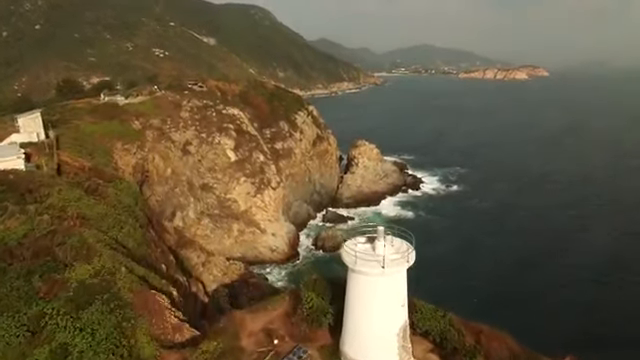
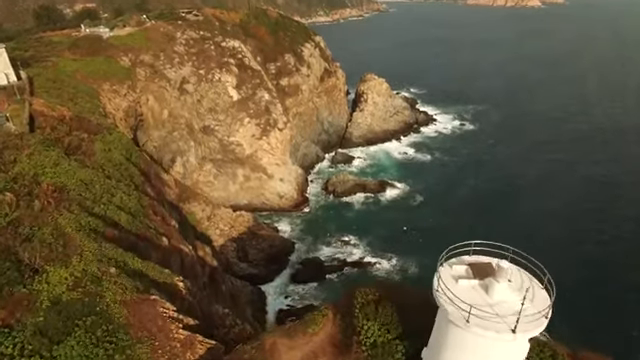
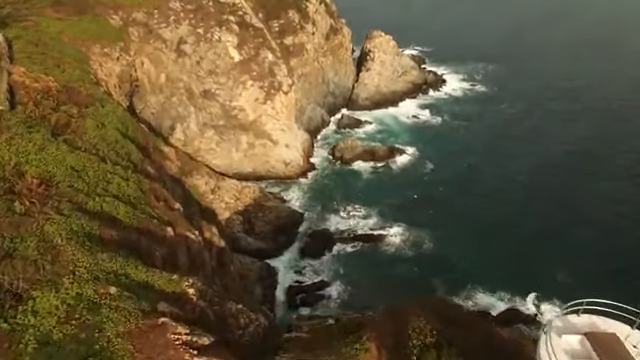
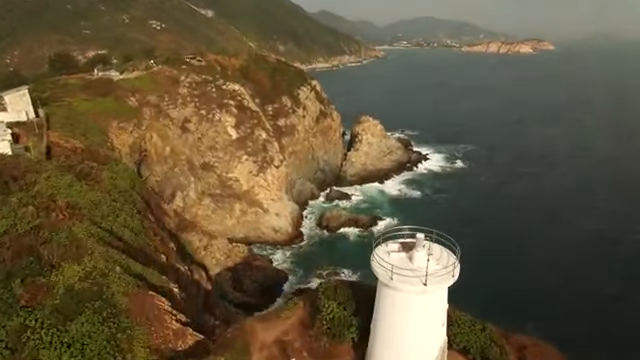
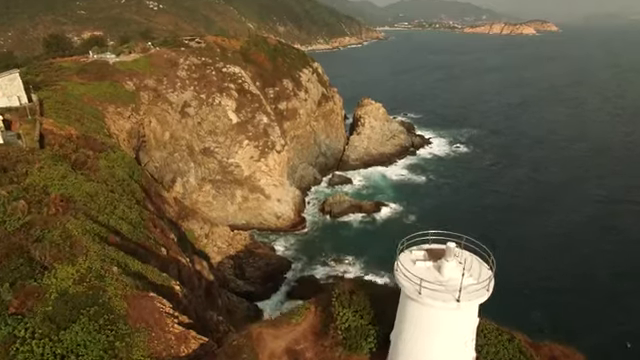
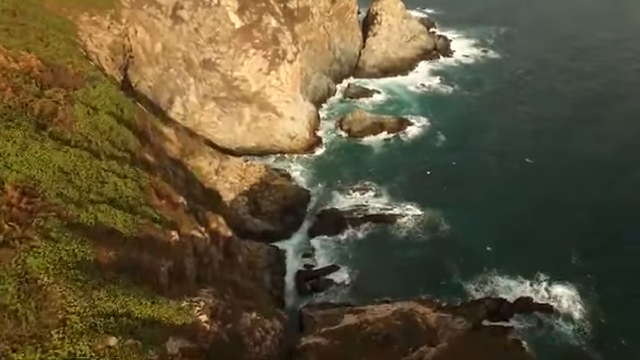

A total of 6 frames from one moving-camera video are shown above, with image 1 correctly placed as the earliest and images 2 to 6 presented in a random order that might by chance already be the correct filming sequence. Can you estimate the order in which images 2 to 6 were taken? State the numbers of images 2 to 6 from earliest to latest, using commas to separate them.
4, 5, 2, 3, 6
